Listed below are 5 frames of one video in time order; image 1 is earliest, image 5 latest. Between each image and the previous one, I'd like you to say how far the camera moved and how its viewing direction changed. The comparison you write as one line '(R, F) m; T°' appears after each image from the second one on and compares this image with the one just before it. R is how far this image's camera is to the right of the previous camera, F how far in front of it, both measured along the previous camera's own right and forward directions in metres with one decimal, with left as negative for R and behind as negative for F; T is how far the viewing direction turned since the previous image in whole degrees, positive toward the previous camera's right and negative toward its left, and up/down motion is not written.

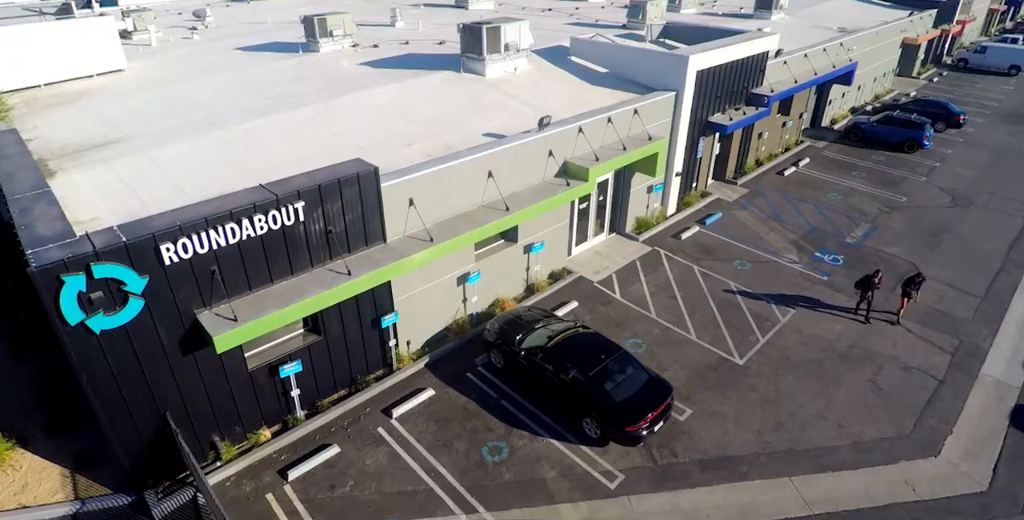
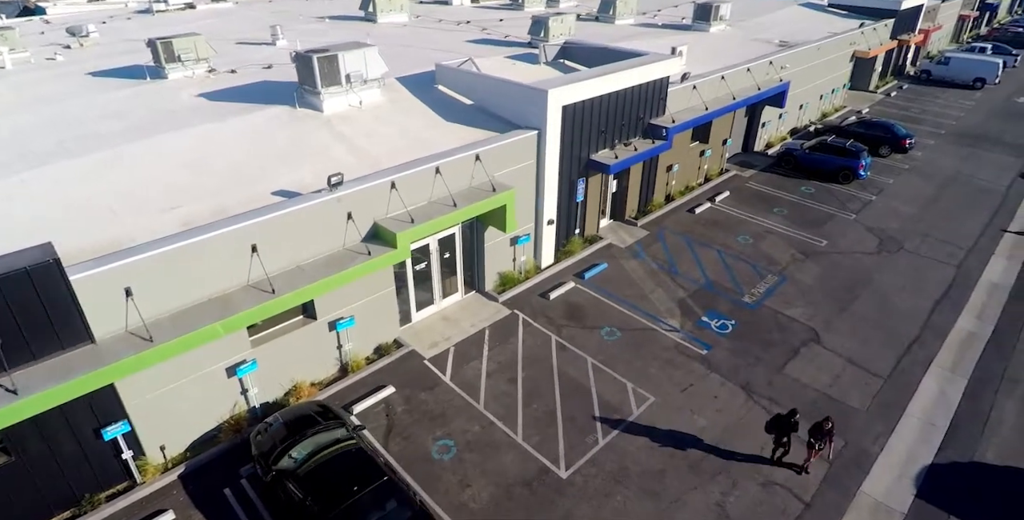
(+5.6, +3.0) m; -1°
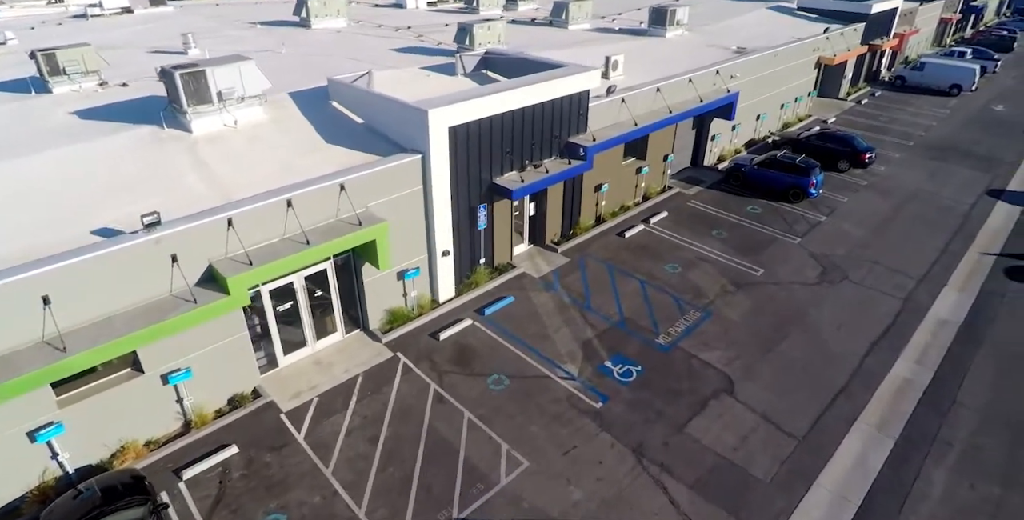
(+3.6, +1.9) m; -1°
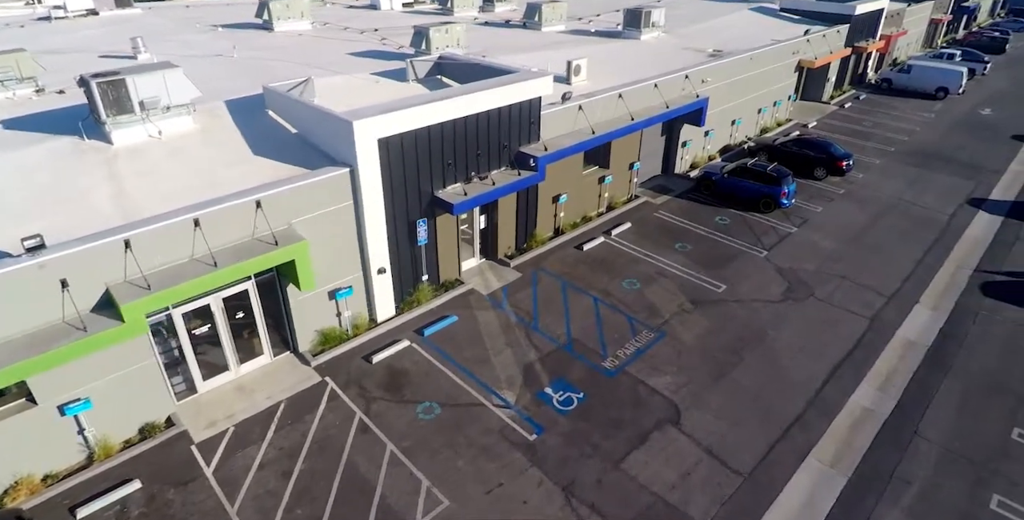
(+1.9, +1.0) m; 0°
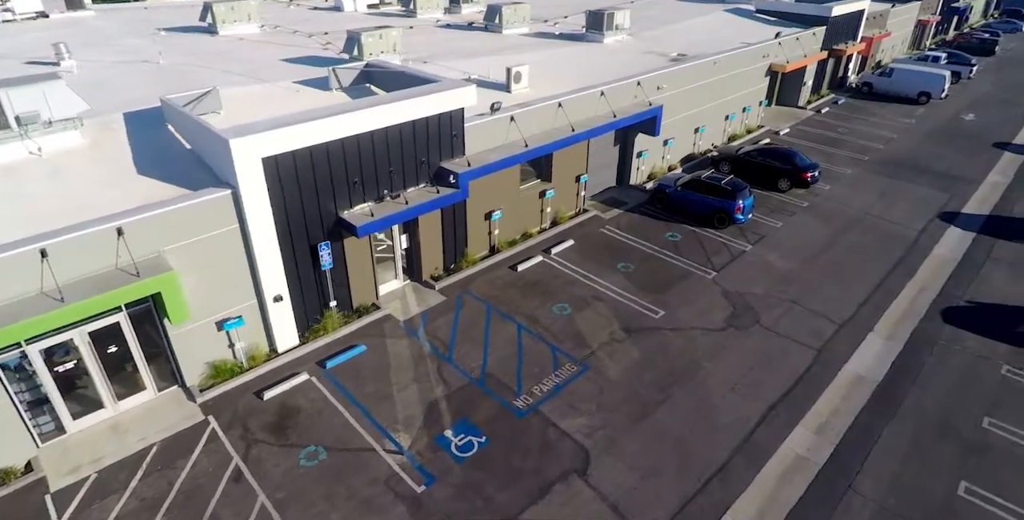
(+2.7, +1.4) m; -1°
